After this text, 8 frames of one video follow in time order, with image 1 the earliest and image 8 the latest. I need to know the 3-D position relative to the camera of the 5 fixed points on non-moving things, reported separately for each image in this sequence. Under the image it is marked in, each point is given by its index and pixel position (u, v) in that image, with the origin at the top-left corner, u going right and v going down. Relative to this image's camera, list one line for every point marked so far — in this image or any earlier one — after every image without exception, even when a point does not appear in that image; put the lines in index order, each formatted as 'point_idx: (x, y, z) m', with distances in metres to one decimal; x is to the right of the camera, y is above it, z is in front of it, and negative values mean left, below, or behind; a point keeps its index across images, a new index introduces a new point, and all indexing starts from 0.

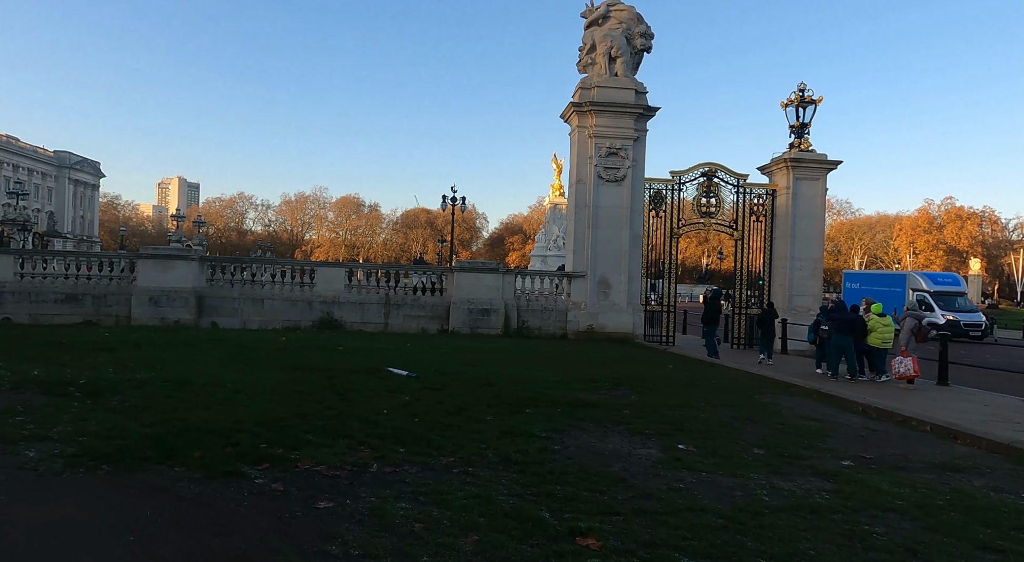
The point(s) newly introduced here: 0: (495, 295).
0: (-0.4, -0.4, +16.6) m
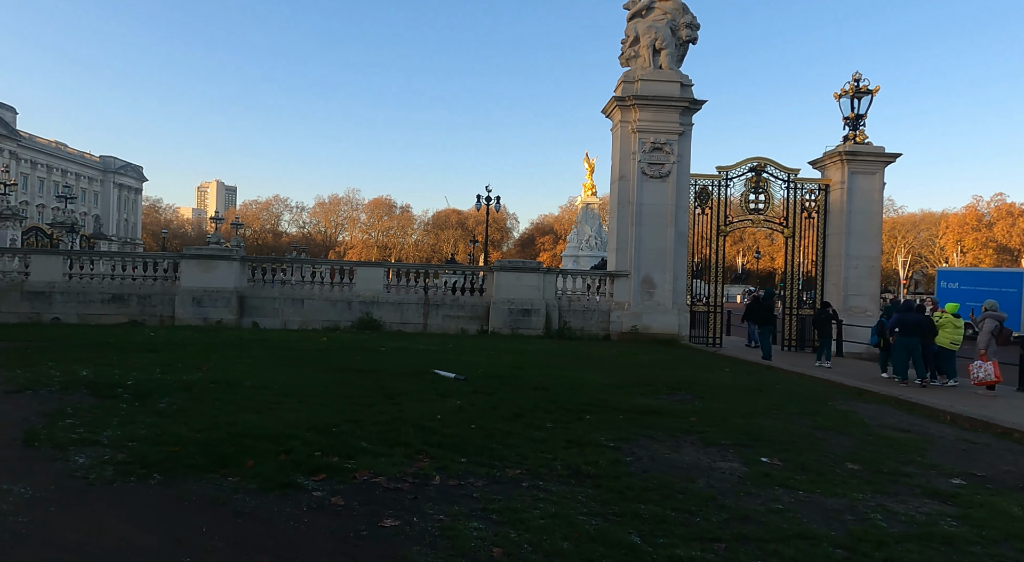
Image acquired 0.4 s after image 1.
0: (+0.6, -0.4, +16.2) m
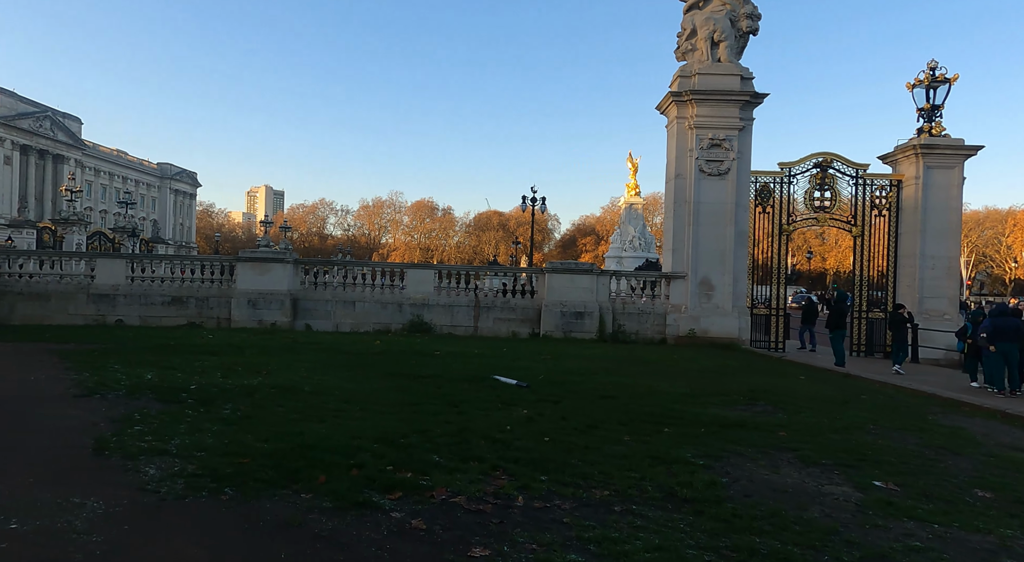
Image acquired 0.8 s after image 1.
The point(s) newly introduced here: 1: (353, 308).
0: (+2.0, -0.4, +15.8) m
1: (-4.3, -0.7, +17.0) m
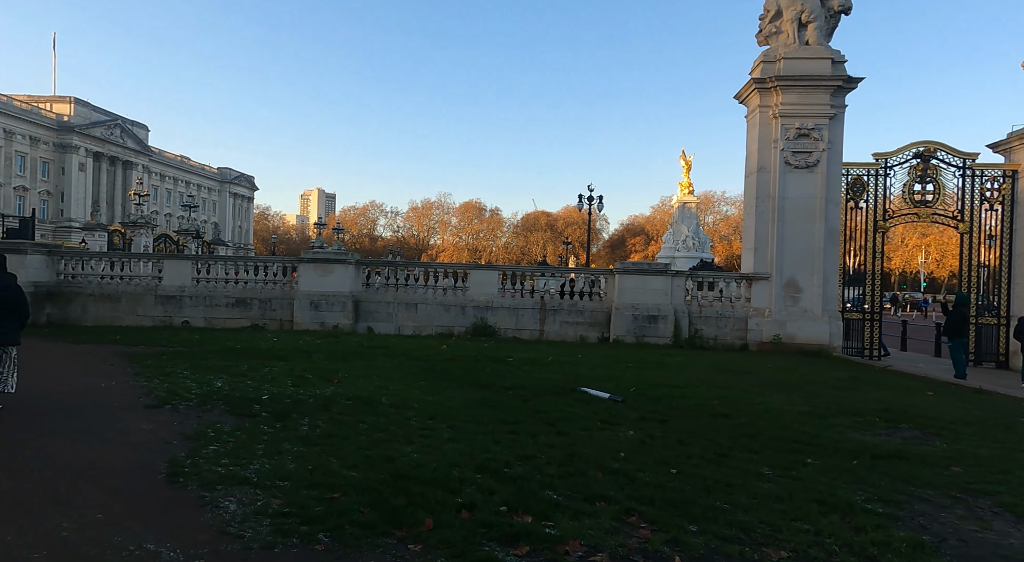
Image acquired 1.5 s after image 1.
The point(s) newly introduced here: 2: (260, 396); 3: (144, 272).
0: (+3.6, -0.5, +14.9) m
1: (-2.6, -0.8, +16.5) m
2: (-2.8, -1.3, +6.9) m
3: (-10.3, +0.3, +17.3) m
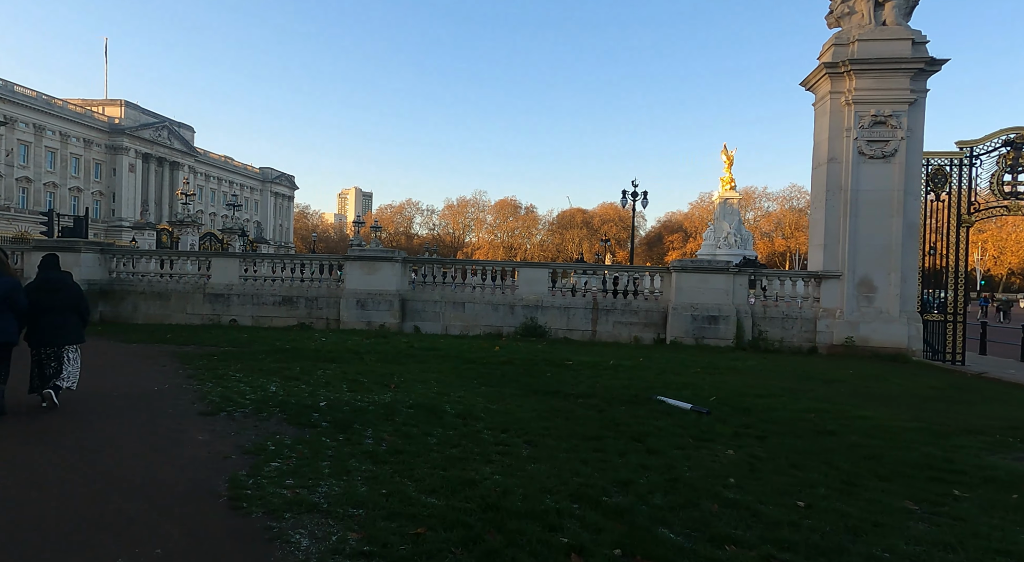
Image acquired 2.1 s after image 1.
0: (+4.8, -0.4, +14.1) m
1: (-1.3, -0.7, +16.1) m
2: (-2.1, -1.3, +6.5) m
3: (-8.9, +0.3, +17.3) m
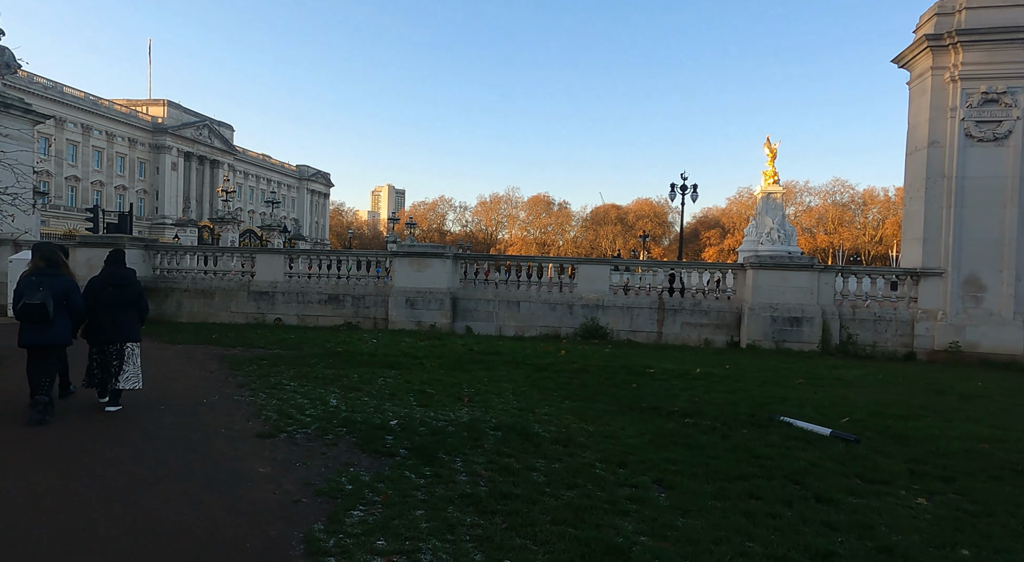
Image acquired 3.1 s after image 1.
0: (+6.1, -0.4, +12.9) m
1: (+0.1, -0.7, +15.2) m
2: (-1.1, -1.3, +5.6) m
3: (-7.4, +0.4, +16.8) m
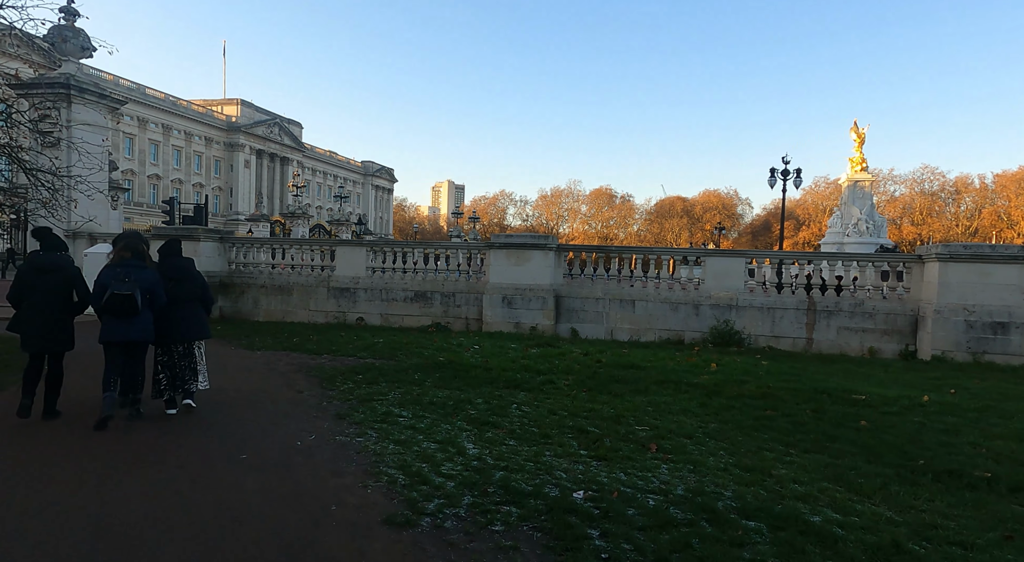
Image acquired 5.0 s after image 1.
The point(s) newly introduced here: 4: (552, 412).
0: (+8.3, -0.3, +10.2) m
1: (+2.5, -0.6, +13.0) m
2: (+0.4, -1.3, +3.7) m
3: (-4.8, +0.5, +15.3) m
4: (+0.3, -1.2, +6.0) m
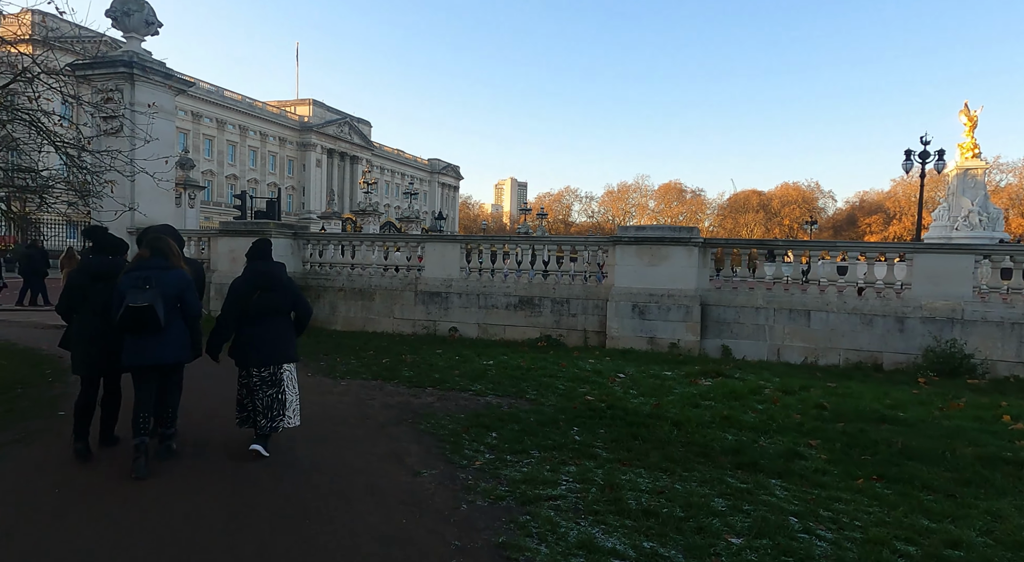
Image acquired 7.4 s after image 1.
0: (+10.2, -0.4, +6.6) m
1: (+4.8, -0.7, +10.0) m
2: (+1.7, -1.4, +0.9) m
3: (-2.3, +0.4, +13.0) m
4: (+1.9, -1.3, +3.2) m
